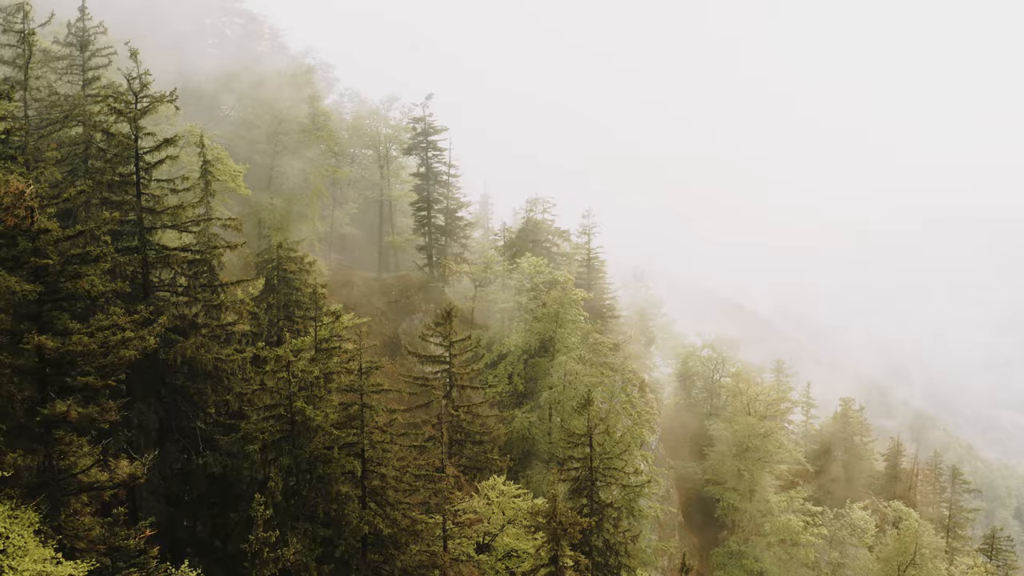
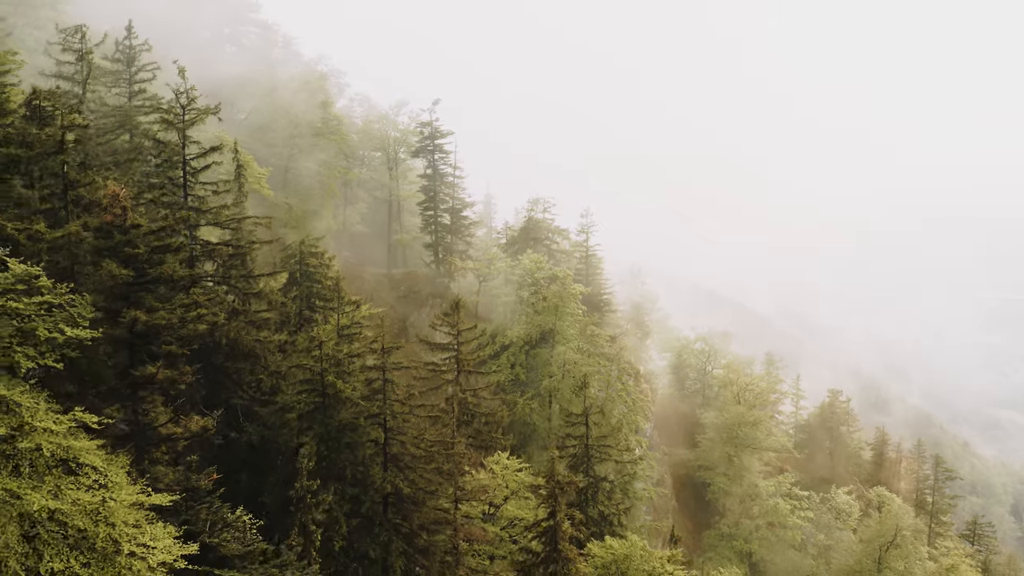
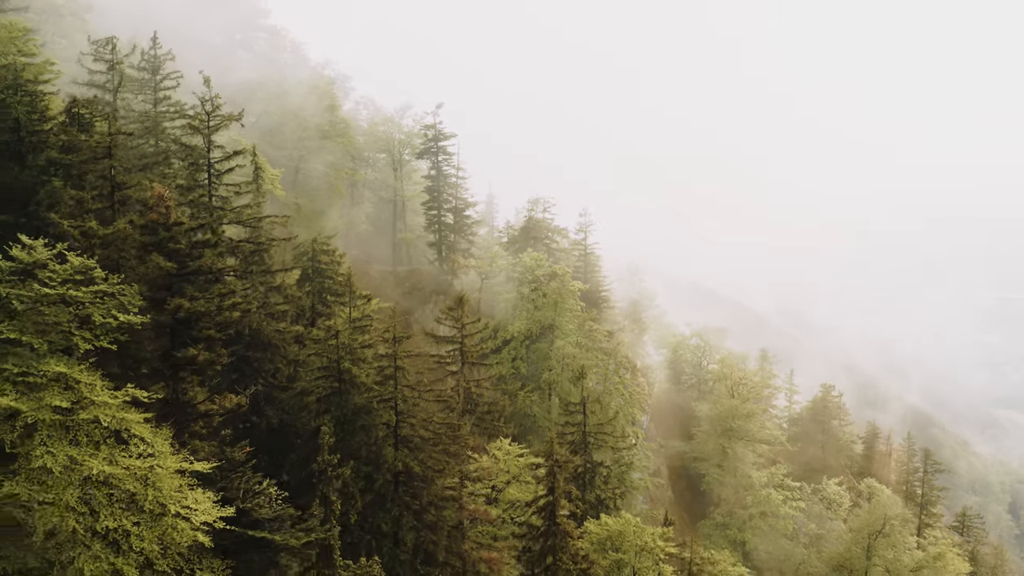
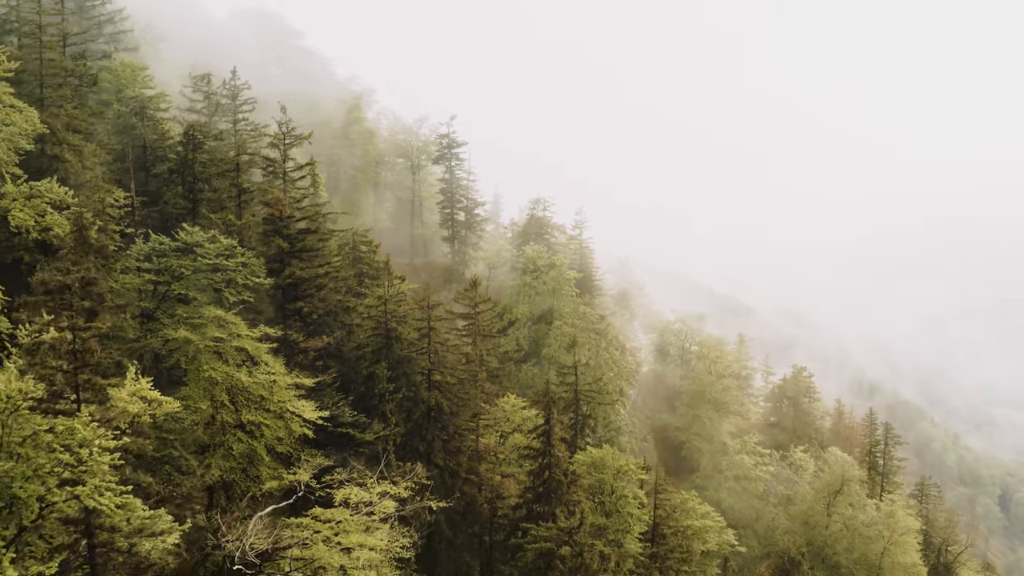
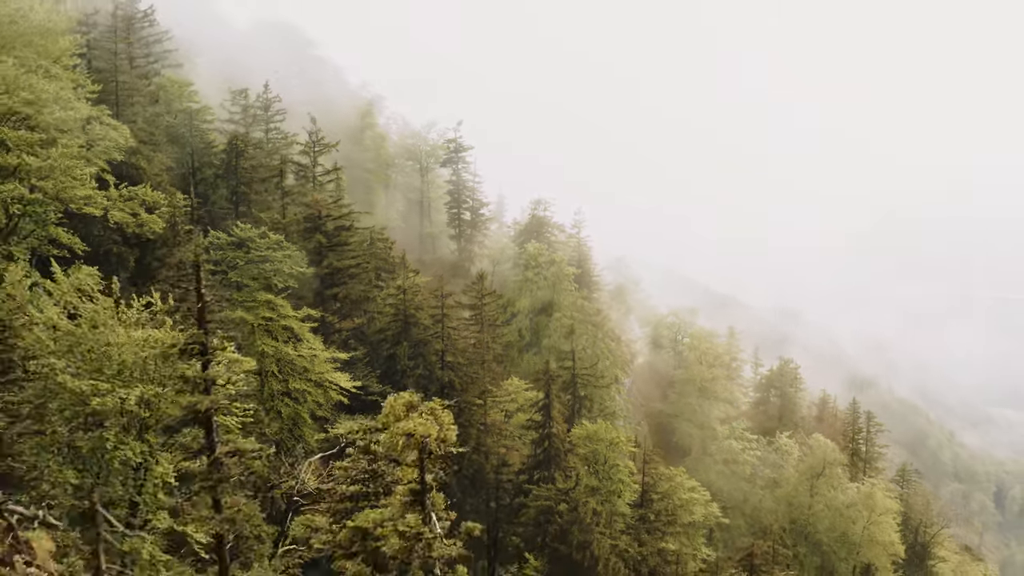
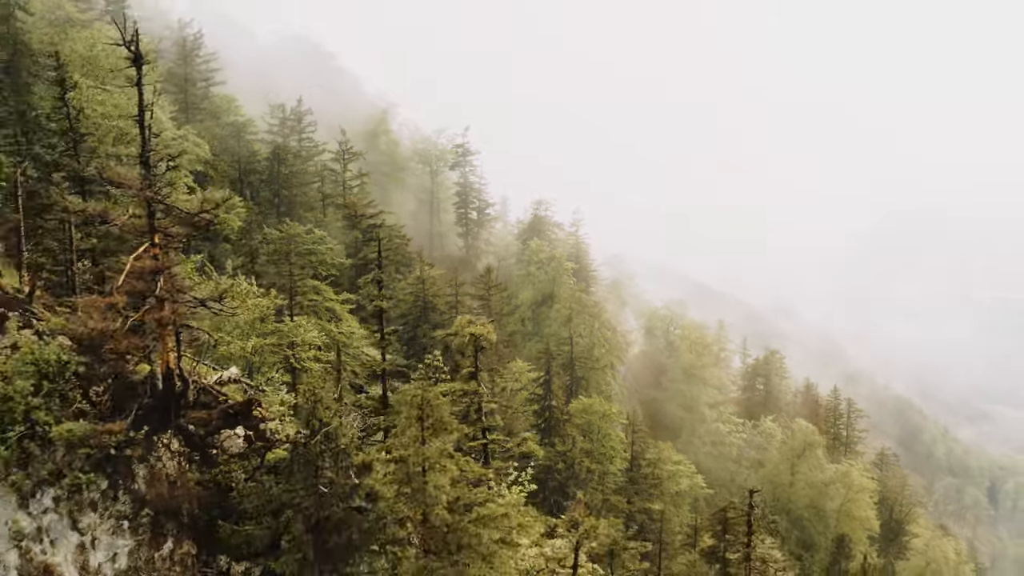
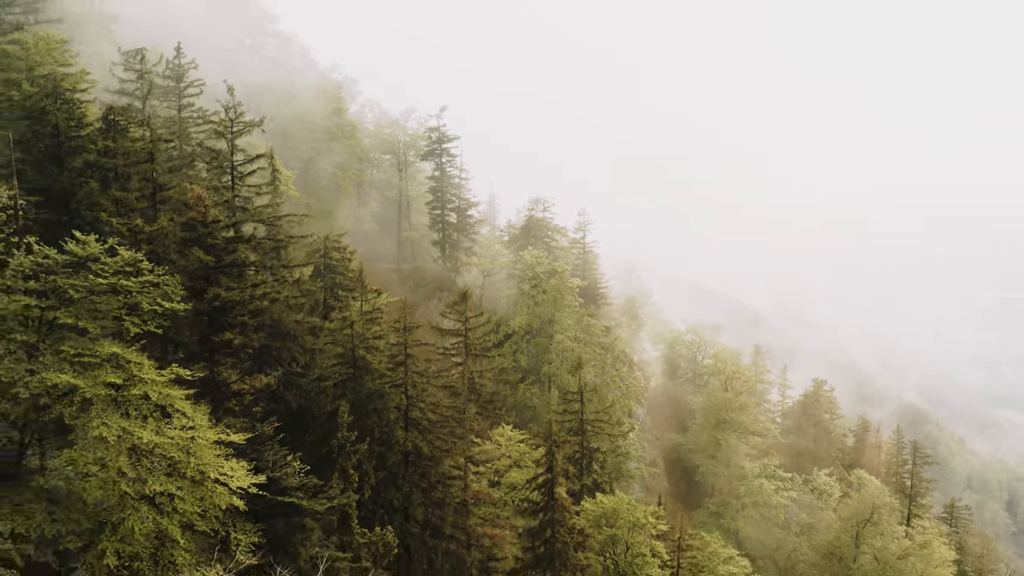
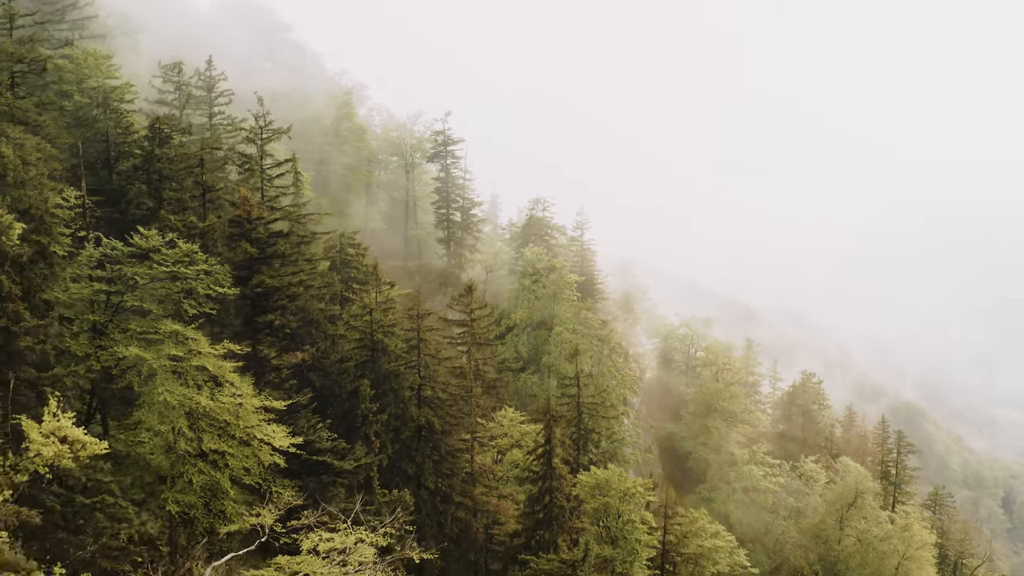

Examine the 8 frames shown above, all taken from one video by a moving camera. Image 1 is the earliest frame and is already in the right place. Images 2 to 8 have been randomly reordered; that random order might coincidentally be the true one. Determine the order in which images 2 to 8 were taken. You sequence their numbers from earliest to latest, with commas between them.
2, 3, 7, 8, 4, 5, 6
